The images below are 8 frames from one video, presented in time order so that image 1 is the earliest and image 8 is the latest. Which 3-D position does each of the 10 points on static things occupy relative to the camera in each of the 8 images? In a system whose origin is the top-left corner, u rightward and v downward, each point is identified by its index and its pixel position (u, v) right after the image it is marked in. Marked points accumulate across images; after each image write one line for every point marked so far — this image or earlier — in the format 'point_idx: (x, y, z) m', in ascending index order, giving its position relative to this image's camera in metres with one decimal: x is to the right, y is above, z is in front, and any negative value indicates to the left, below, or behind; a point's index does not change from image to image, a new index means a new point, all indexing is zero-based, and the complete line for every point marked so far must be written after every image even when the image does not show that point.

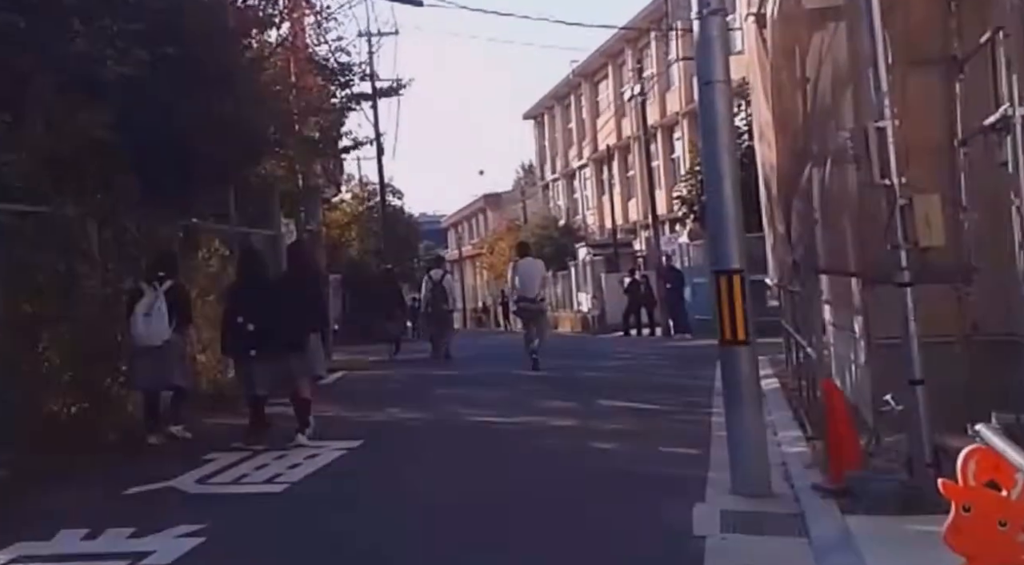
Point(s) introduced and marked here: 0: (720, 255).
0: (+1.5, +0.2, +8.8) m
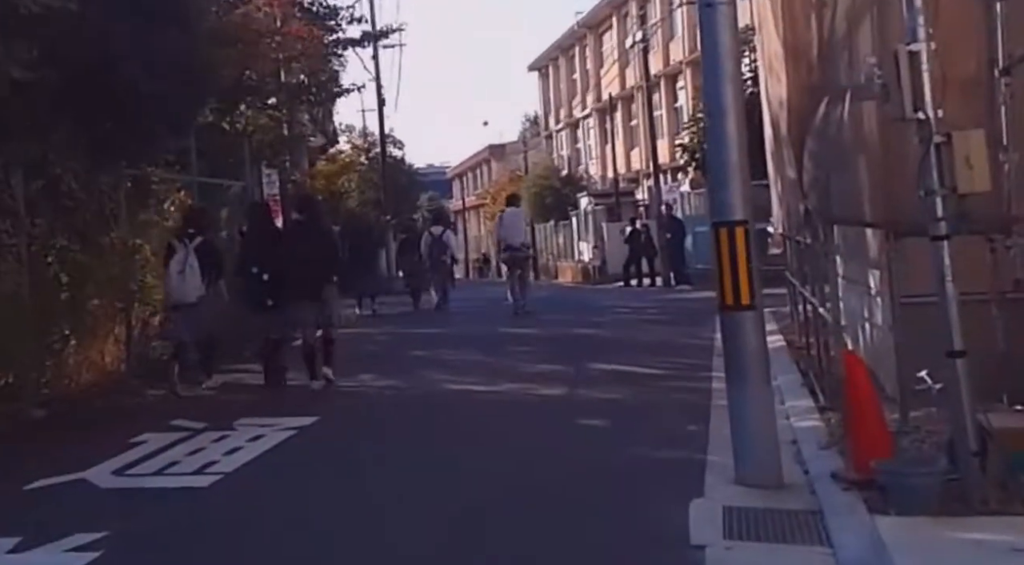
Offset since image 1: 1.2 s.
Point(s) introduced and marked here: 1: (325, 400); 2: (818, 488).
0: (+1.2, +0.4, +7.4) m
1: (-1.8, -1.1, +12.1) m
2: (+1.7, -1.2, +7.3) m
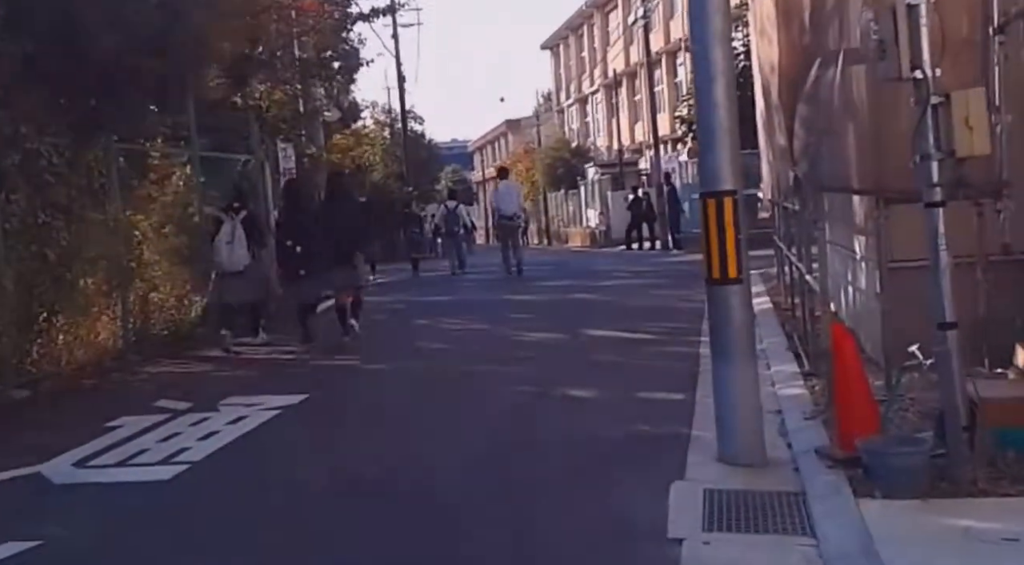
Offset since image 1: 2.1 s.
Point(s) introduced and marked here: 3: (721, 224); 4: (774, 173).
0: (+1.1, +0.6, +7.1) m
1: (-1.8, -0.8, +11.9) m
2: (+1.6, -1.0, +7.0) m
3: (+1.1, +0.3, +6.6) m
4: (+2.8, +1.2, +13.7) m
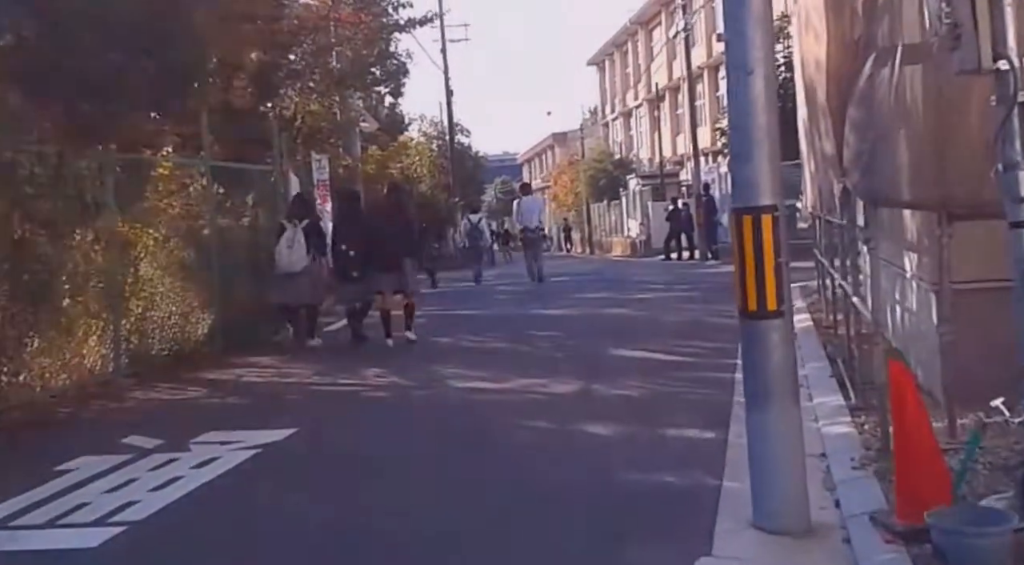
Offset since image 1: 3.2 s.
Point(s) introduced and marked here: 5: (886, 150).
0: (+1.1, +0.5, +5.9) m
1: (-1.7, -1.0, +10.8) m
2: (+1.5, -1.2, +5.8) m
3: (+1.0, +0.2, +5.4) m
4: (+3.0, +0.9, +12.4) m
5: (+2.2, +0.8, +7.5) m
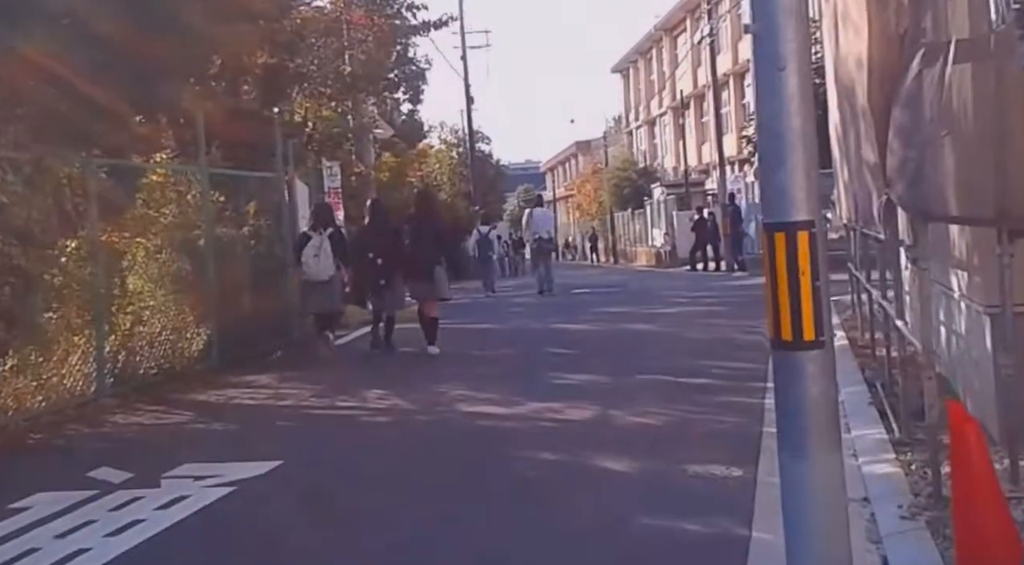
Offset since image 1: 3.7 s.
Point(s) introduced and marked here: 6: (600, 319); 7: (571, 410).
0: (+1.1, +0.4, +5.1) m
1: (-1.6, -1.1, +10.0) m
2: (+1.5, -1.3, +4.9) m
3: (+1.0, +0.1, +4.5) m
4: (+3.1, +0.8, +11.5) m
5: (+2.2, +0.7, +6.6) m
6: (+1.3, -0.6, +18.2) m
7: (+0.5, -1.0, +9.9) m
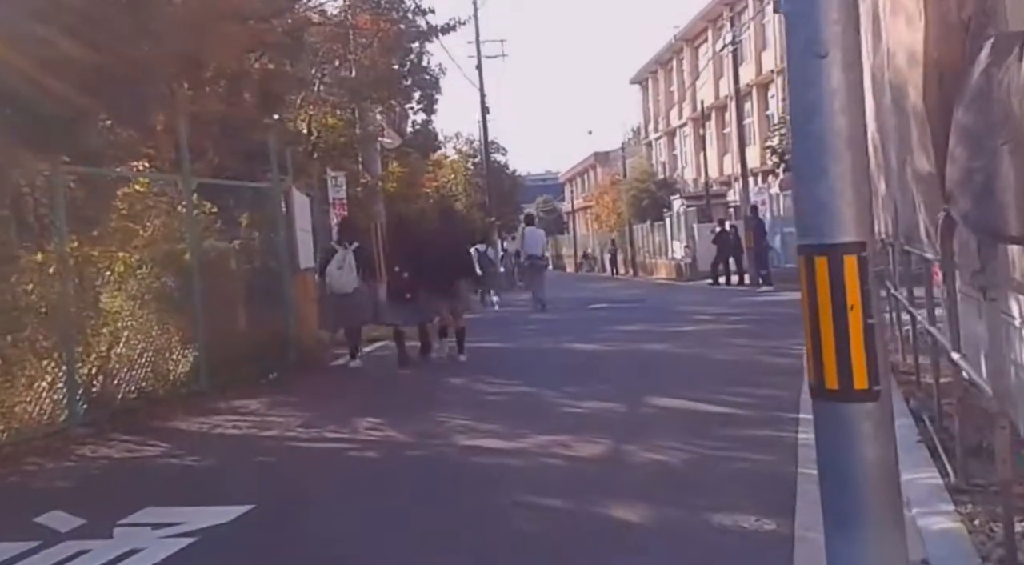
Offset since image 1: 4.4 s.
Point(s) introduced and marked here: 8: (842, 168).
0: (+1.0, +0.3, +4.1) m
1: (-1.6, -1.3, +9.0) m
2: (+1.5, -1.3, +3.9) m
3: (+0.9, 0.0, +3.6) m
4: (+3.2, +0.6, +10.5) m
5: (+2.2, +0.5, +5.6) m
6: (+1.4, -0.8, +17.2) m
7: (+0.5, -1.1, +8.9) m
8: (+1.1, +0.4, +4.0) m
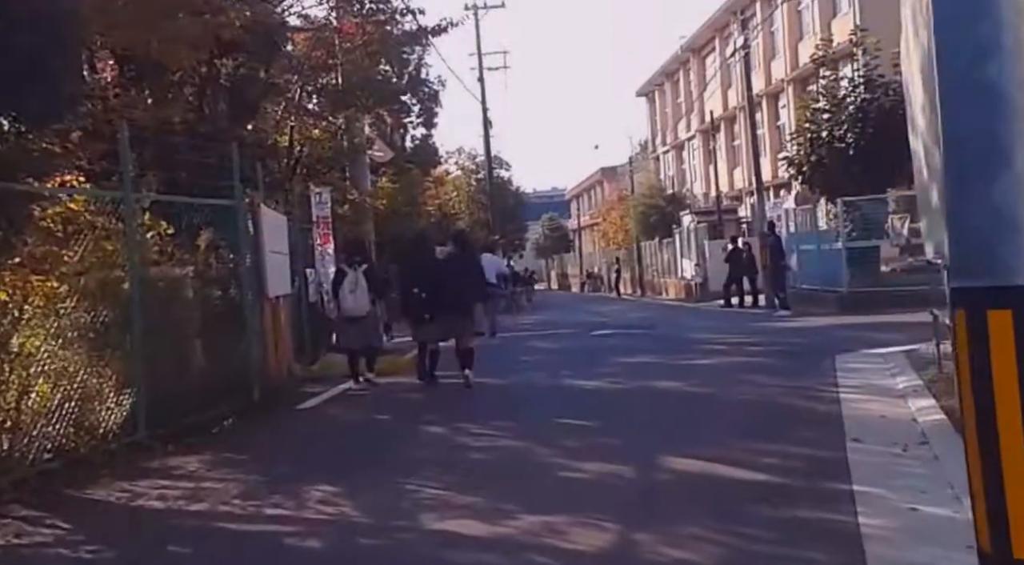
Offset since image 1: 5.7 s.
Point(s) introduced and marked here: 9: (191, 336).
0: (+0.9, +0.1, +2.2) m
1: (-1.7, -1.5, +7.1) m
2: (+1.3, -1.5, +2.0) m
3: (+0.8, -0.2, +1.6) m
4: (+3.1, +0.4, +8.6) m
5: (+2.0, +0.4, +3.7) m
6: (+1.3, -1.1, +15.3) m
7: (+0.4, -1.4, +7.0) m
8: (+0.9, +0.2, +2.1) m
9: (-3.2, -0.5, +12.6) m
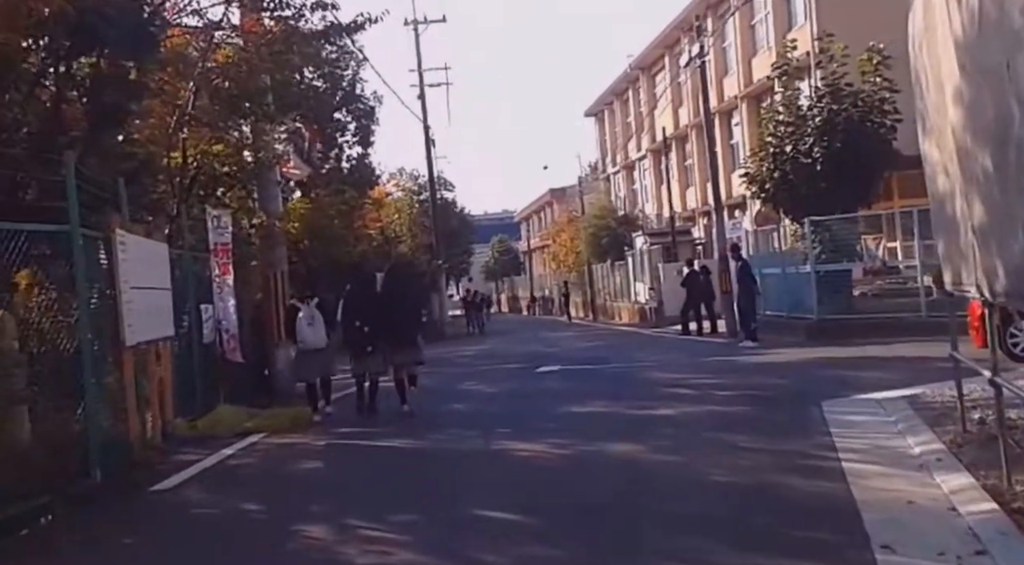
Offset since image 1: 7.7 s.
0: (+0.6, 0.0, -0.6) m
1: (-2.2, -1.8, +4.2) m
2: (+1.1, -1.6, -0.8) m
3: (+0.5, -0.3, -1.1) m
4: (+2.5, +0.2, +5.9) m
5: (+1.7, +0.2, +1.0) m
6: (+0.6, -1.5, +12.5) m
7: (-0.1, -1.6, +4.2) m
8: (+0.6, +0.1, -0.6) m
9: (-3.9, -0.9, +9.7) m
